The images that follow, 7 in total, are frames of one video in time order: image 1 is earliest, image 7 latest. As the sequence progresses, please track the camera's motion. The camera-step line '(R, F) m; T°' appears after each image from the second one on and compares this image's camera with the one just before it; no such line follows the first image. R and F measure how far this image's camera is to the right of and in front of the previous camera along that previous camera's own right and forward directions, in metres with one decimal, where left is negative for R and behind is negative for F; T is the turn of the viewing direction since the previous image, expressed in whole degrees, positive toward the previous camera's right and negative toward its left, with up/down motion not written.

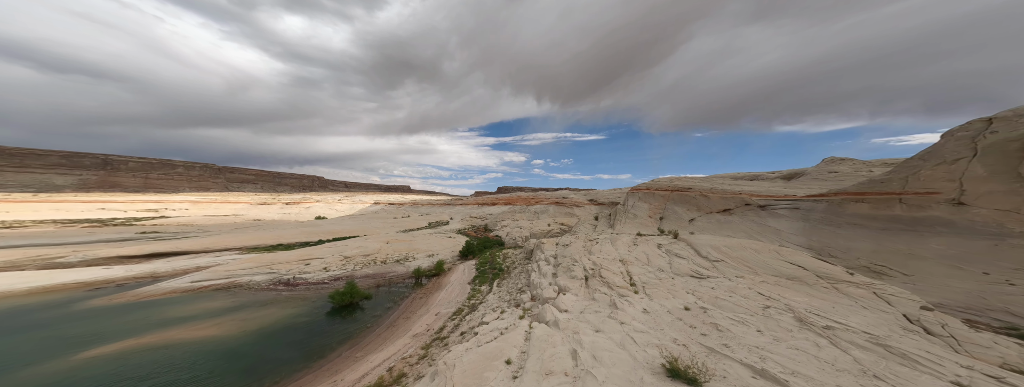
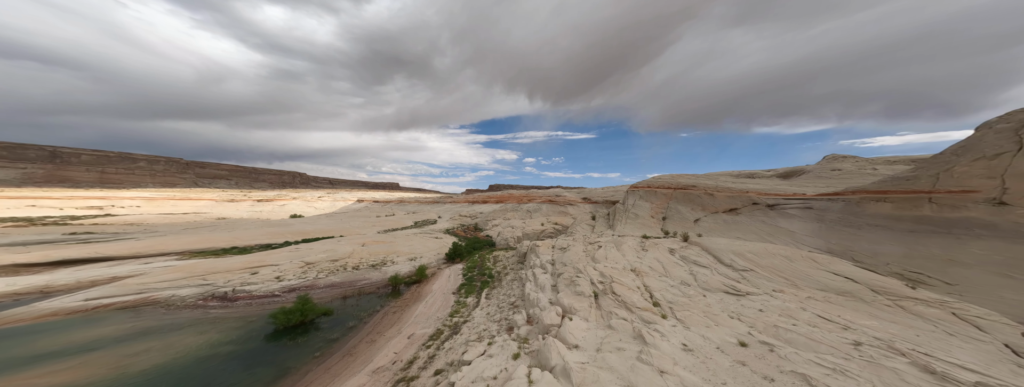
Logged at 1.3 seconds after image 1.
(0.0, +1.6) m; +2°
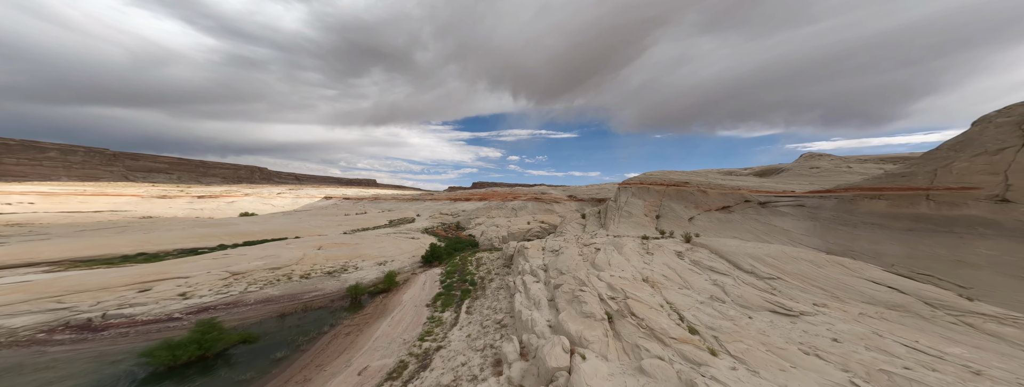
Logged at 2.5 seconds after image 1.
(-0.1, +1.6) m; +4°
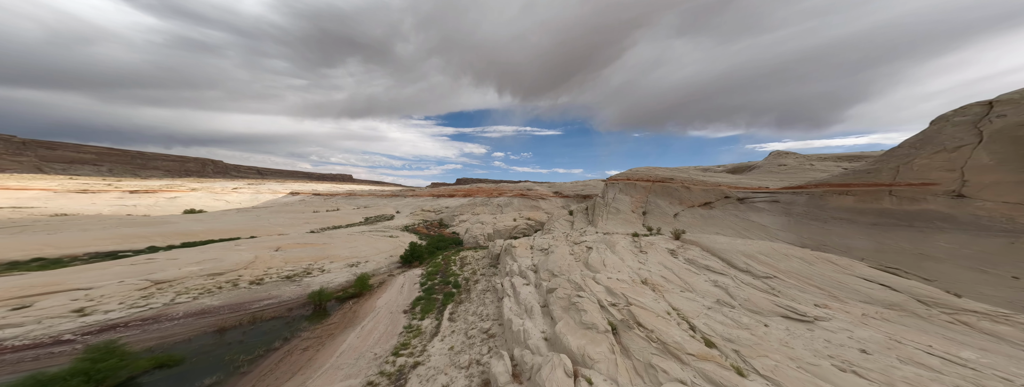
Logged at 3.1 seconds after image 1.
(-0.2, +0.8) m; +4°
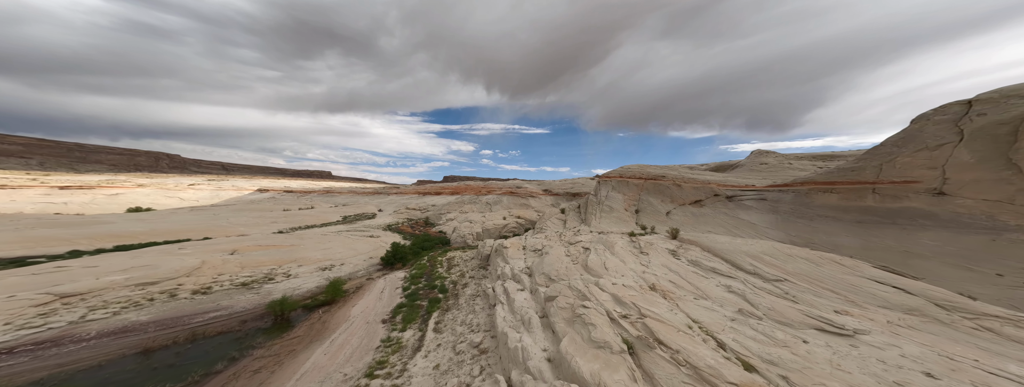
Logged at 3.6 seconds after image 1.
(-0.2, +0.8) m; +3°
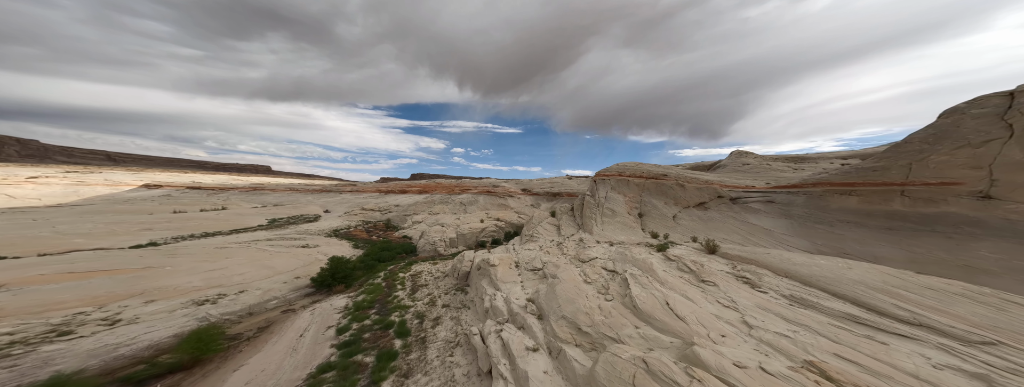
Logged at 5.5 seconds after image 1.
(-0.8, +3.3) m; +7°
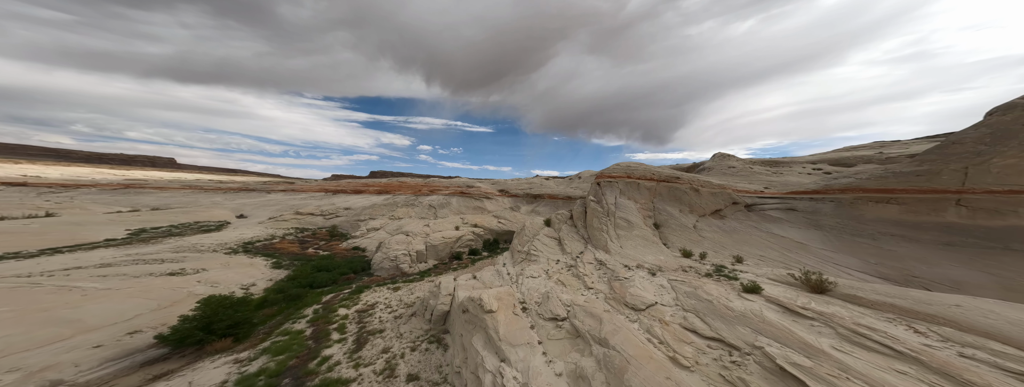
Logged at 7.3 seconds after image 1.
(-1.1, +3.6) m; +8°
